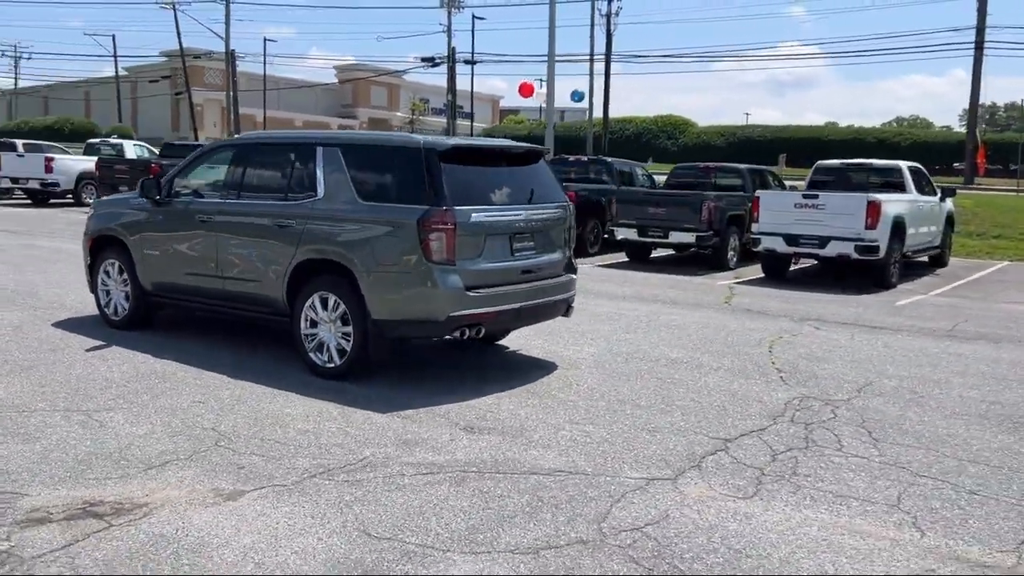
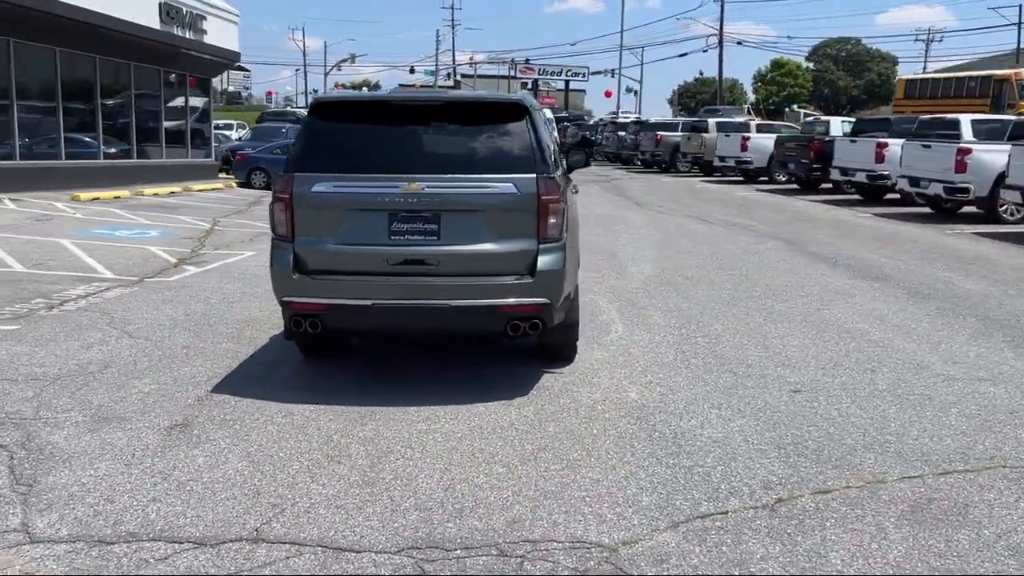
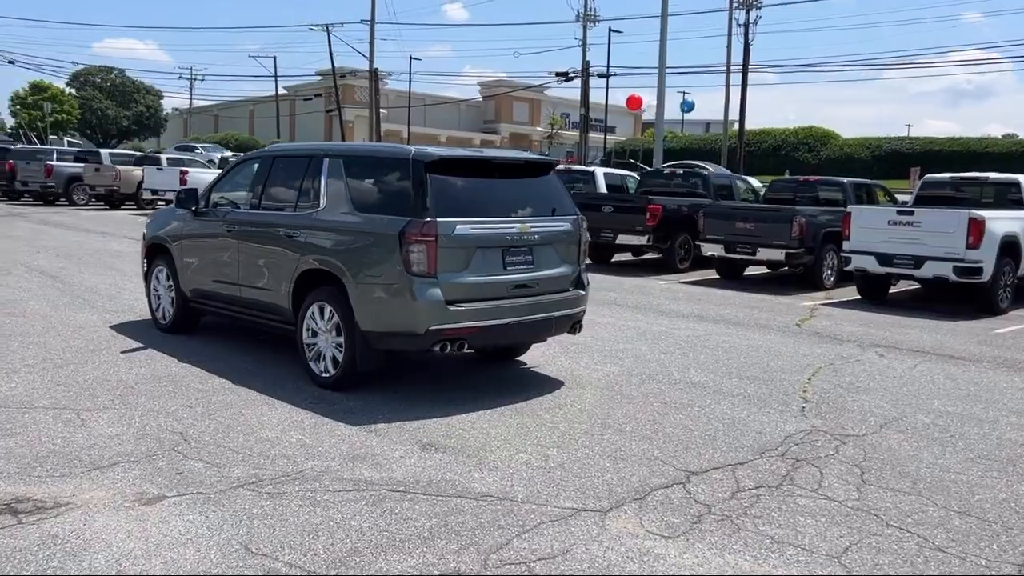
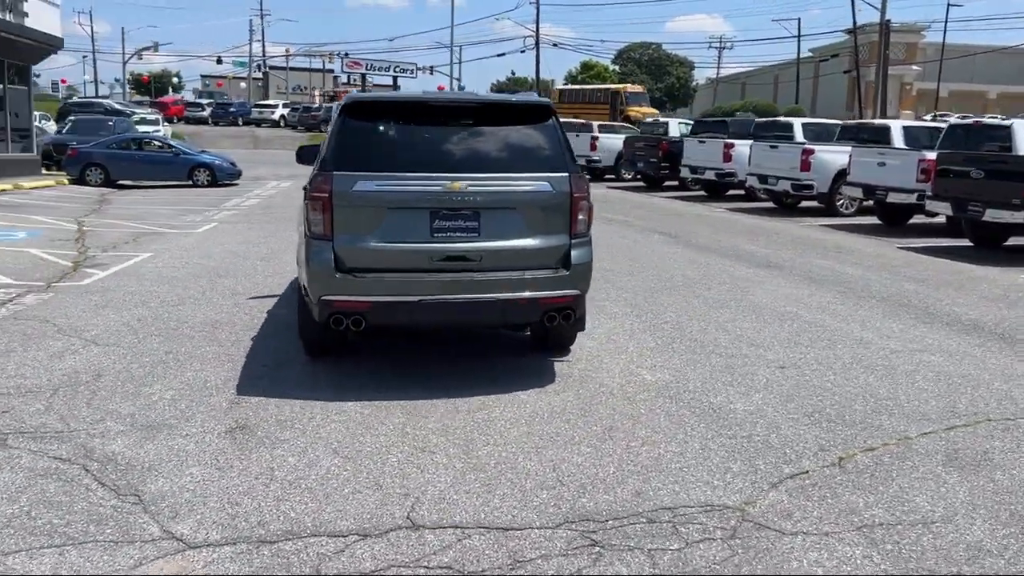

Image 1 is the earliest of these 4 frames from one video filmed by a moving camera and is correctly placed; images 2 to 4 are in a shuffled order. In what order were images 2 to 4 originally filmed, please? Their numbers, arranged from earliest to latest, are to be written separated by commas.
3, 4, 2
